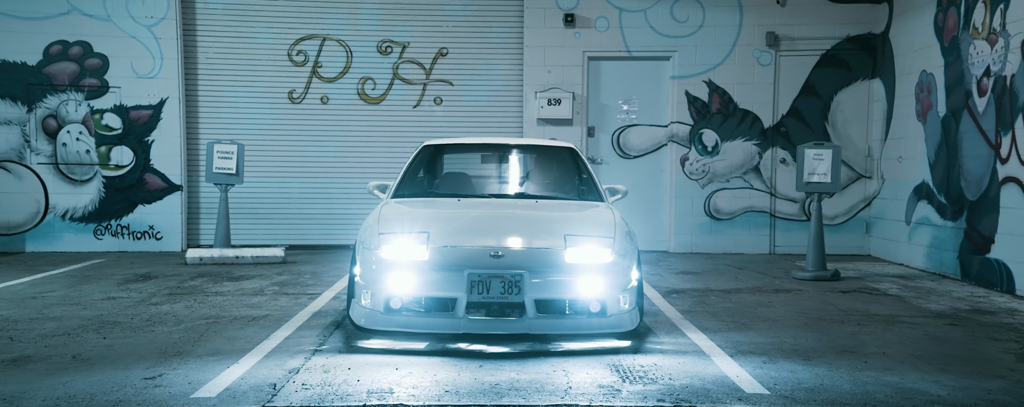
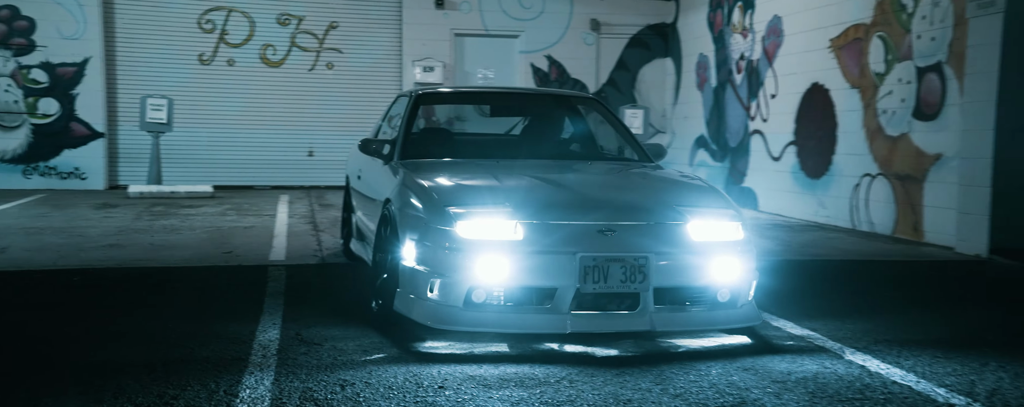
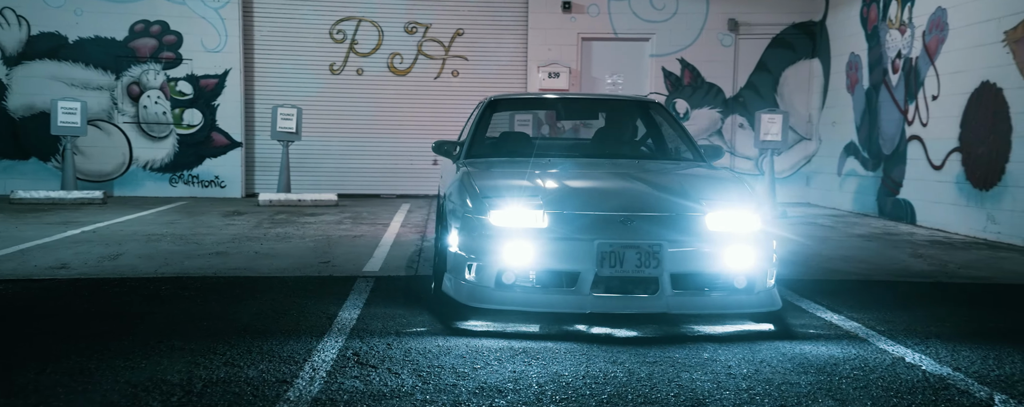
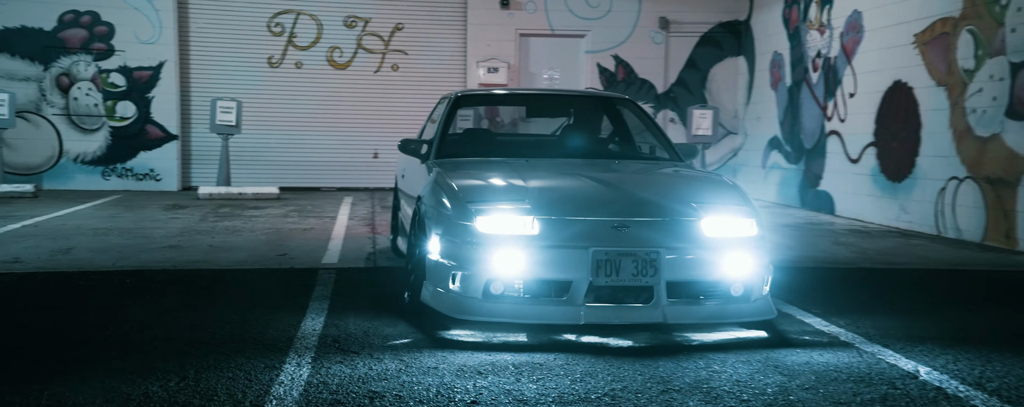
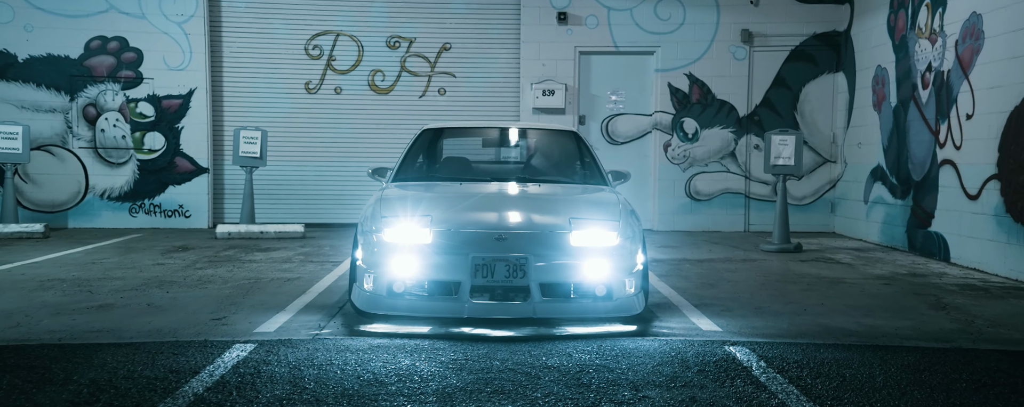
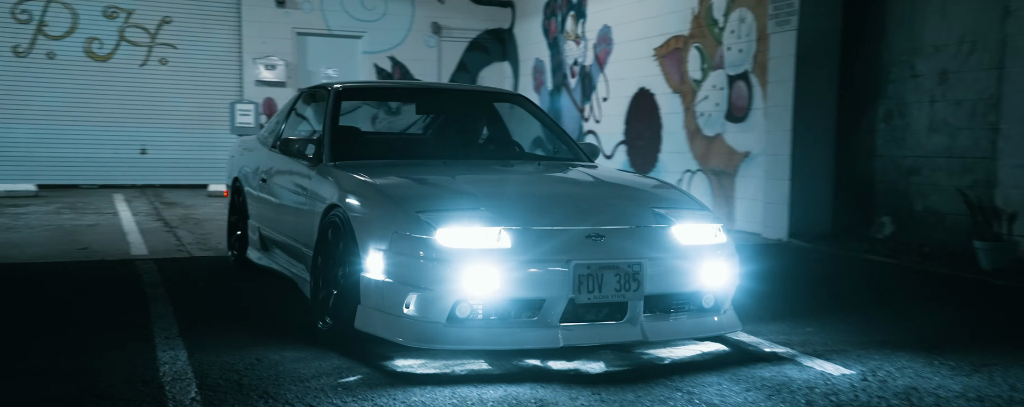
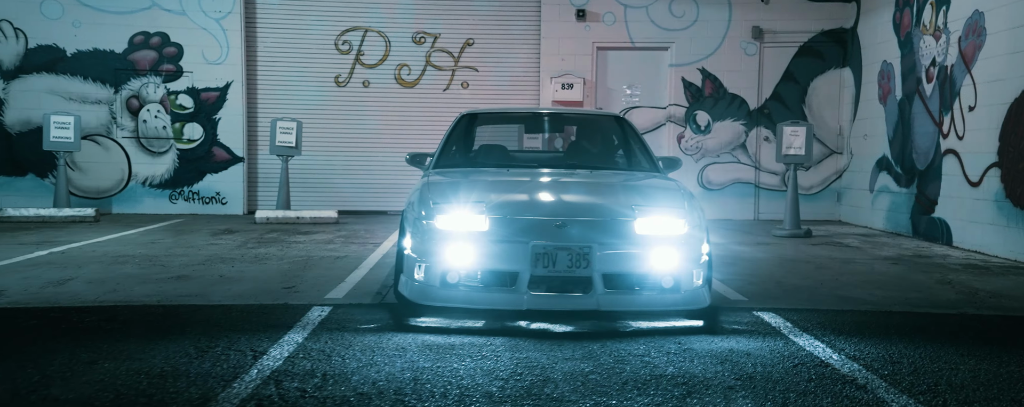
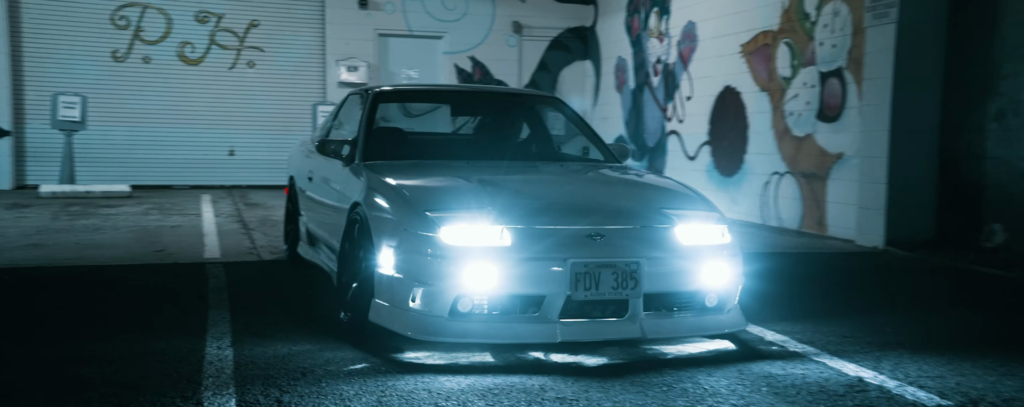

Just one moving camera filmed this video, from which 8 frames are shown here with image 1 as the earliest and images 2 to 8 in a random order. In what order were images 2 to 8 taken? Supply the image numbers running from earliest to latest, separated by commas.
5, 7, 3, 4, 2, 8, 6
